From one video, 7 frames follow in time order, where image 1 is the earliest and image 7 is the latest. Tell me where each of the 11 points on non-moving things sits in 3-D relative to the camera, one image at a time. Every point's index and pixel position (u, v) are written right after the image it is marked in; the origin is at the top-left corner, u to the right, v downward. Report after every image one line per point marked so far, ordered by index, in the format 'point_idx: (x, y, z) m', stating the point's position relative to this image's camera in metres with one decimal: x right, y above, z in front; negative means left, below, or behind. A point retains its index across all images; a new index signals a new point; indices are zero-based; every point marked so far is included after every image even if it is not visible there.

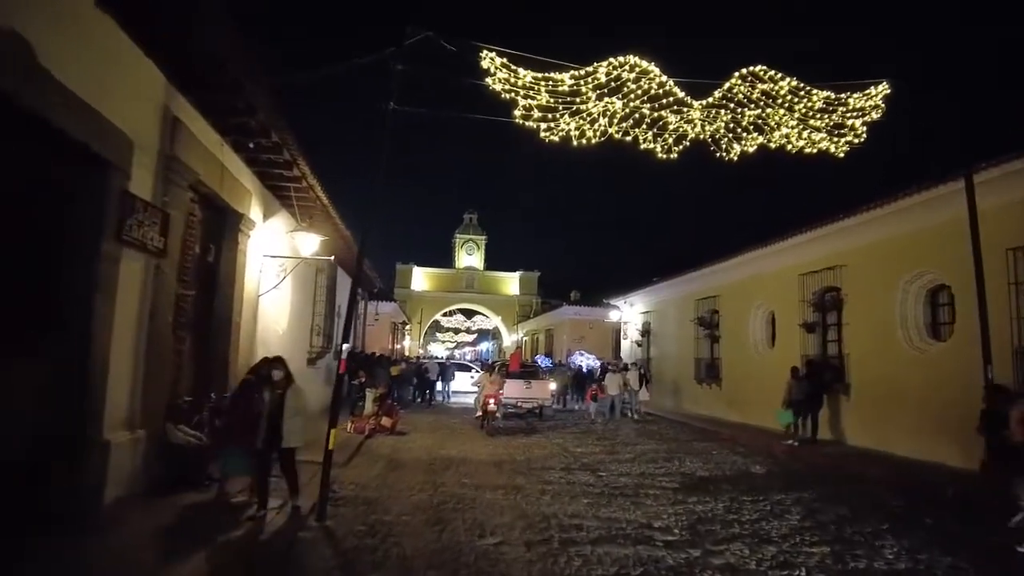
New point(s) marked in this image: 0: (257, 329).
0: (-4.6, -0.7, +11.9) m
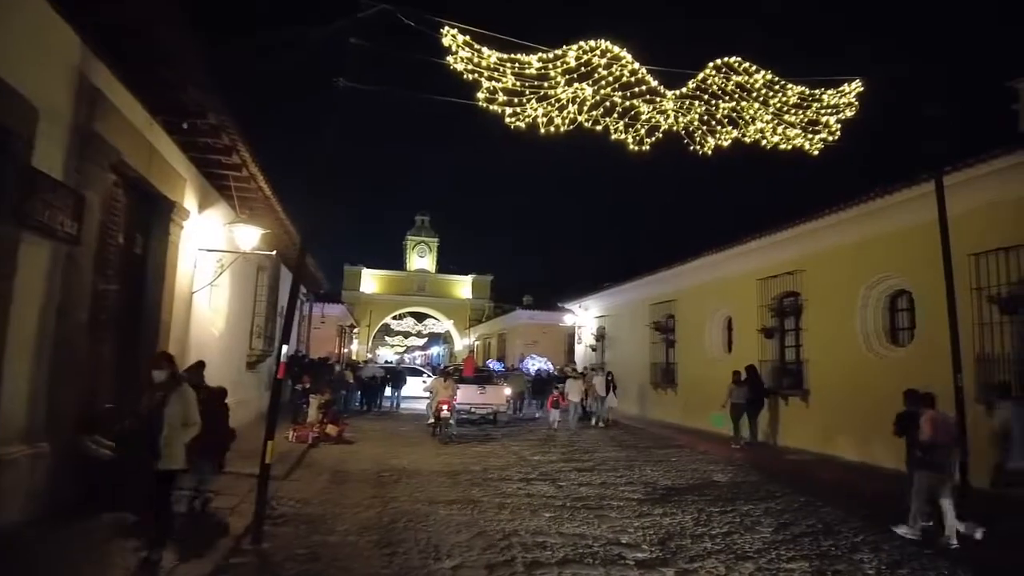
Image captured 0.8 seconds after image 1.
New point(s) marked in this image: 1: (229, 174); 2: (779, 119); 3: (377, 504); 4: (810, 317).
0: (-5.4, -0.7, +10.9) m
1: (-4.7, +1.9, +10.9) m
2: (+3.2, +2.0, +7.9) m
3: (-1.7, -2.7, +8.2) m
4: (+6.3, -0.6, +13.8) m
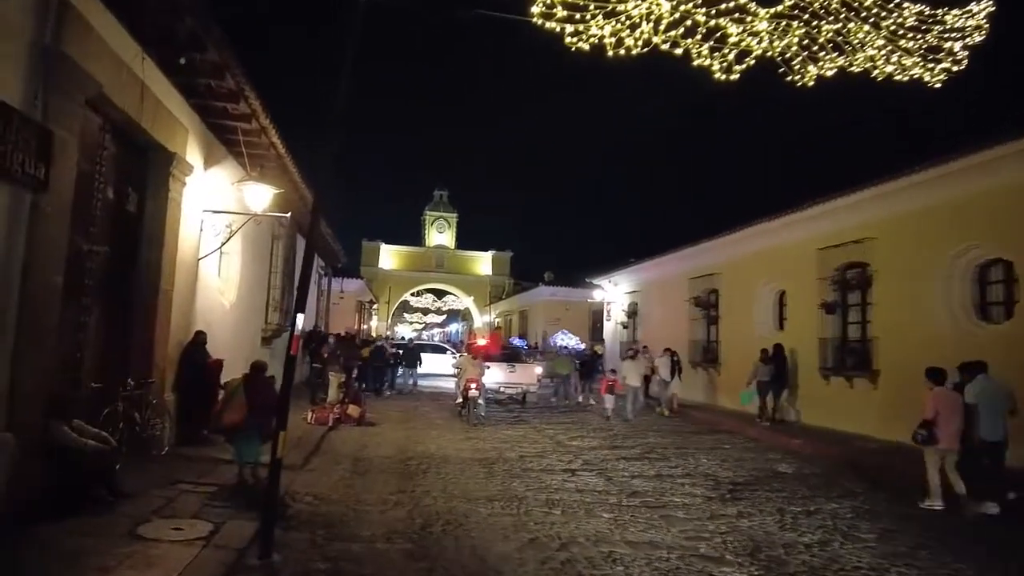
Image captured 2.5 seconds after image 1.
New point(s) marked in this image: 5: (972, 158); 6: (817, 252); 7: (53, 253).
0: (-4.7, -0.2, +9.8) m
1: (-4.1, +2.4, +9.6) m
2: (+3.8, +2.4, +6.4) m
3: (-1.1, -2.3, +7.1) m
4: (+7.0, 0.0, +12.4) m
5: (+7.1, +2.0, +10.0) m
6: (+6.6, +0.8, +14.2) m
7: (-4.0, +0.3, +5.6) m
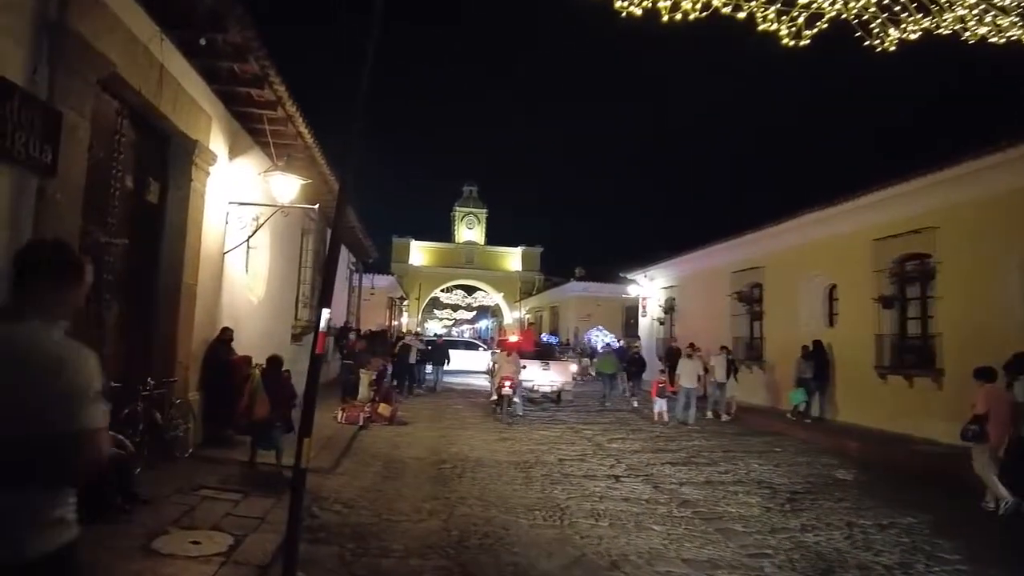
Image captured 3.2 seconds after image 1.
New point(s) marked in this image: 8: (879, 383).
0: (-4.2, -0.1, +9.4) m
1: (-3.5, +2.5, +9.3) m
2: (+4.1, +2.5, +5.7) m
3: (-0.7, -2.2, +6.6) m
4: (+7.7, +0.1, +11.6) m
5: (+7.6, +2.1, +9.1) m
6: (+7.3, +0.9, +13.3) m
7: (-3.6, +0.3, +5.3) m
8: (+7.3, -1.9, +12.9) m
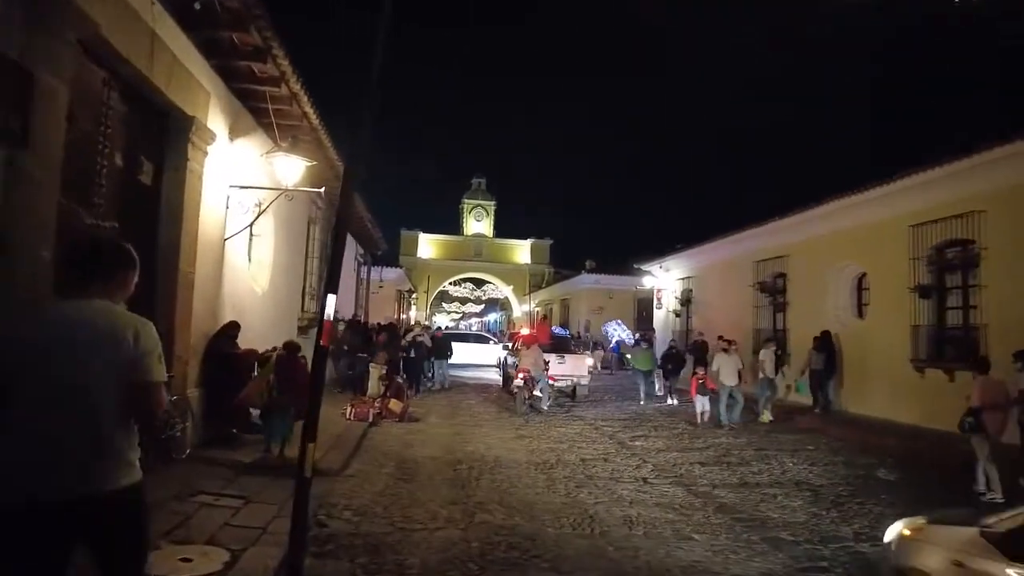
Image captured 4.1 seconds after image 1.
0: (-3.9, 0.0, +8.9) m
1: (-3.3, +2.6, +8.7) m
2: (+4.4, +2.6, +5.0) m
3: (-0.5, -2.1, +6.0) m
4: (+7.9, +0.3, +10.9) m
5: (+7.8, +2.3, +8.4) m
6: (+7.6, +1.1, +12.6) m
7: (-3.4, +0.5, +4.7) m
8: (+7.6, -1.7, +12.3) m
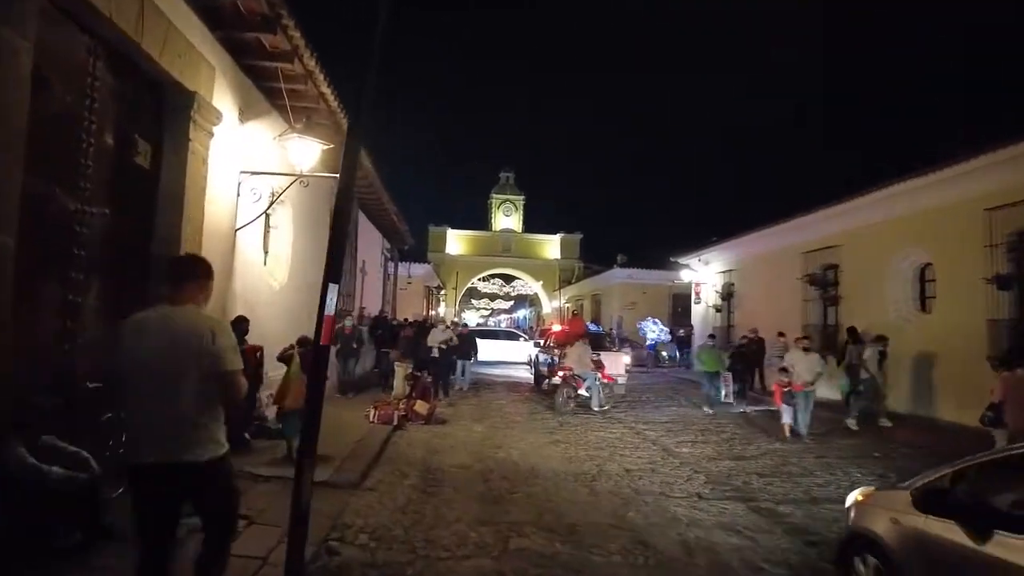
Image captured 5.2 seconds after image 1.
0: (-3.5, +0.1, +8.2) m
1: (-2.9, +2.7, +8.0) m
2: (+4.6, +2.7, +4.0) m
3: (-0.1, -2.0, +5.2) m
4: (+8.5, +0.4, +9.7) m
5: (+8.2, +2.4, +7.2) m
6: (+8.2, +1.3, +11.5) m
7: (-3.1, +0.5, +4.0) m
8: (+8.2, -1.5, +11.1) m
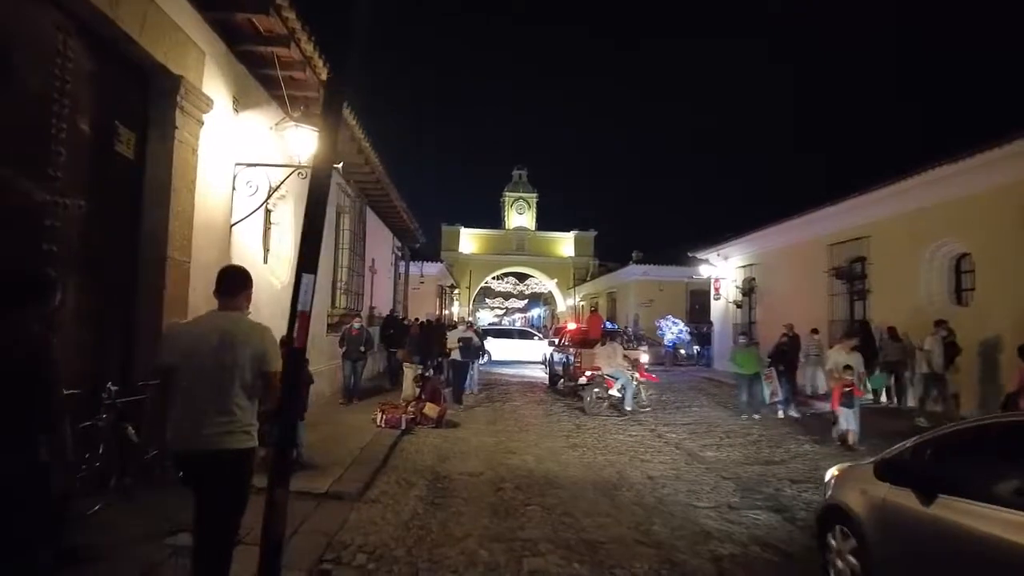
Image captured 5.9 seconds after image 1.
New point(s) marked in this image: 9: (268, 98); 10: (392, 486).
0: (-3.4, +0.1, +7.8) m
1: (-2.8, +2.7, +7.5) m
2: (+4.6, +2.8, +3.4) m
3: (0.0, -2.0, +4.7) m
4: (+8.6, +0.6, +9.0) m
5: (+8.3, +2.6, +6.5) m
6: (+8.4, +1.5, +10.8) m
7: (-3.1, +0.5, +3.6) m
8: (+8.4, -1.4, +10.4) m
9: (-3.1, +2.4, +8.5) m
10: (-1.2, -2.0, +6.7) m
